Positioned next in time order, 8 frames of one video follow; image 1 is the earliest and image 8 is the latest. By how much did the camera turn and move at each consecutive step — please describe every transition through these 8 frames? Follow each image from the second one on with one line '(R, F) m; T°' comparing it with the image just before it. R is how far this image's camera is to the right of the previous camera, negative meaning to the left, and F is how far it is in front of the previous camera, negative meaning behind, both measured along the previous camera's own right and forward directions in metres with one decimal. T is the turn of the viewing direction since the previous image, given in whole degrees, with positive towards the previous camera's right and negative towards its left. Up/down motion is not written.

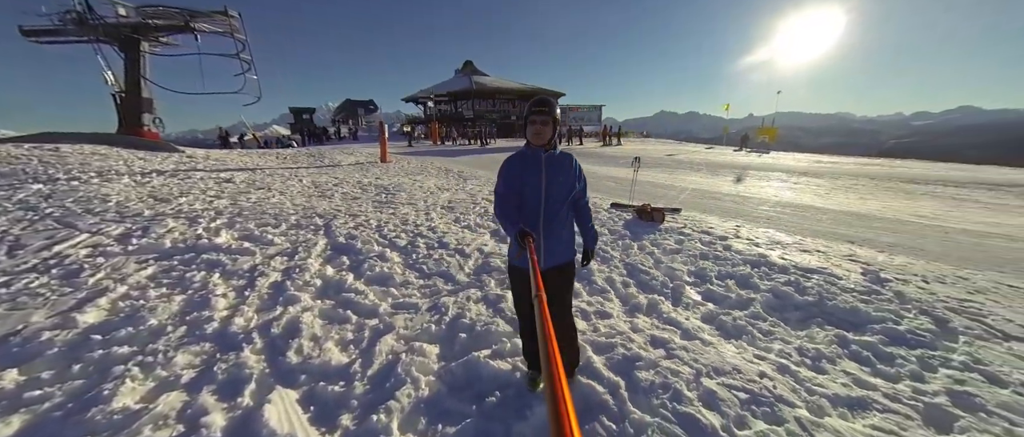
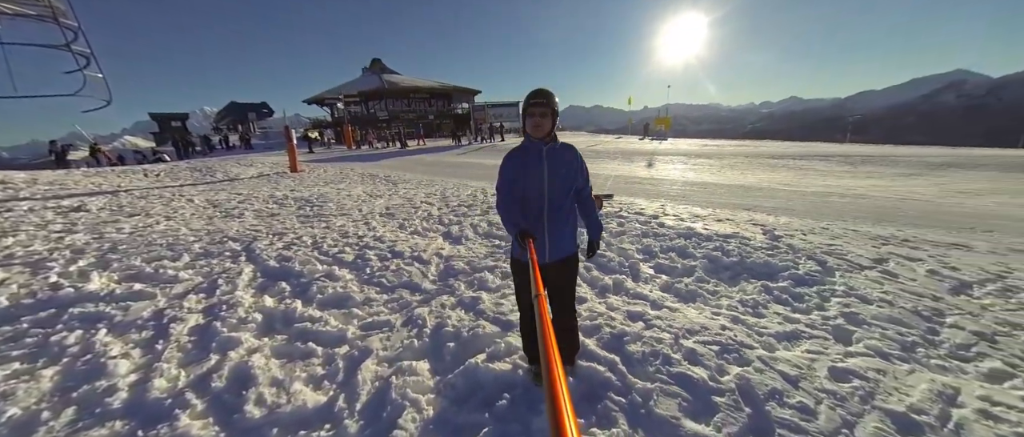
(-0.6, +0.1) m; +14°
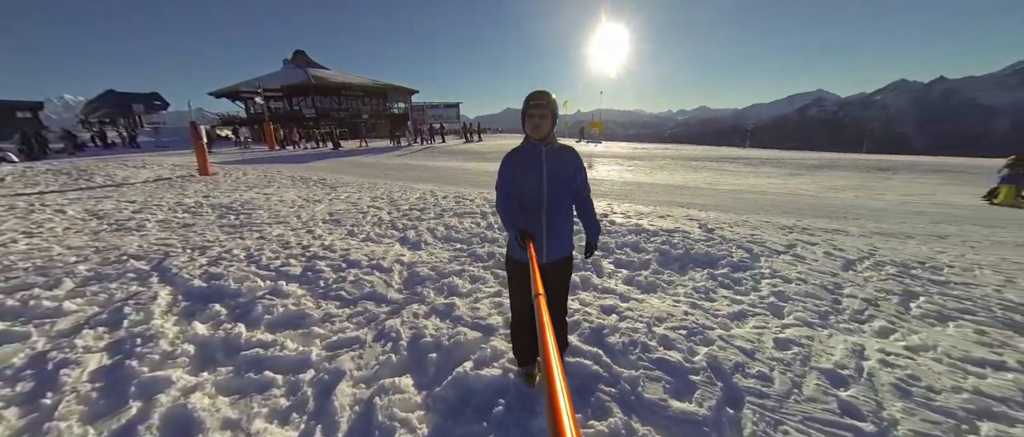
(-0.4, +0.1) m; +11°
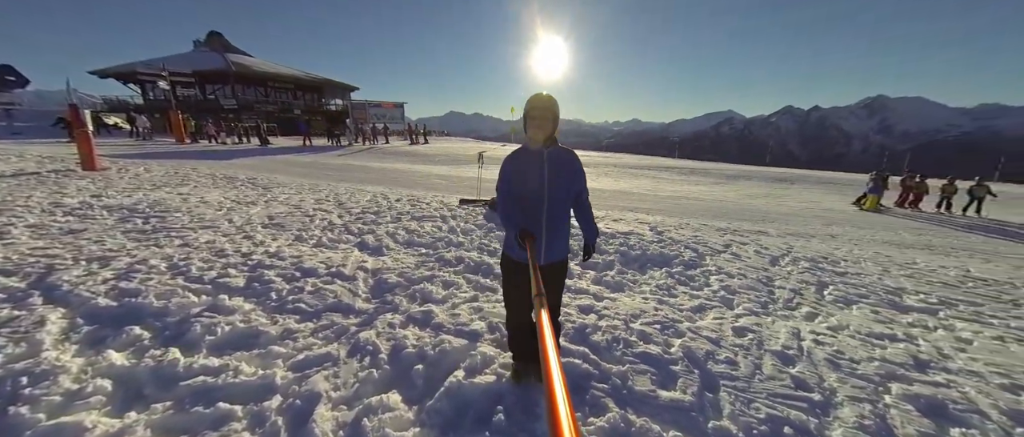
(-0.5, +0.1) m; +11°
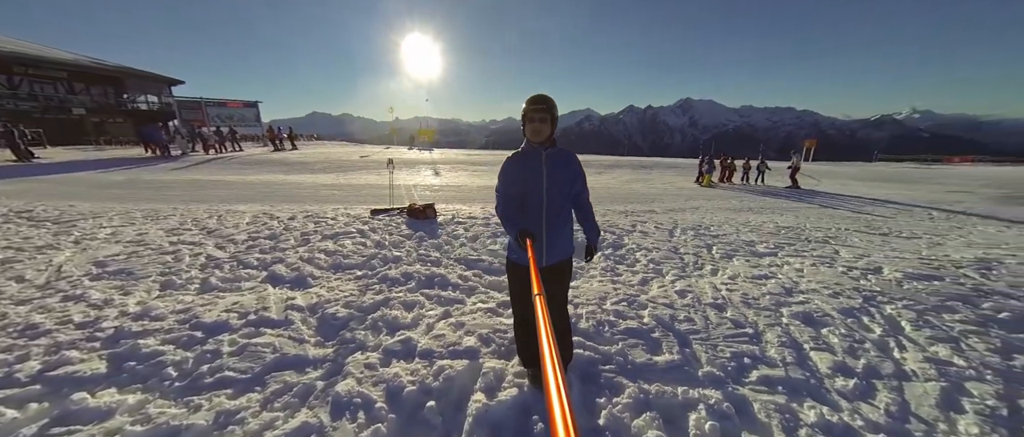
(-1.0, +0.3) m; +21°
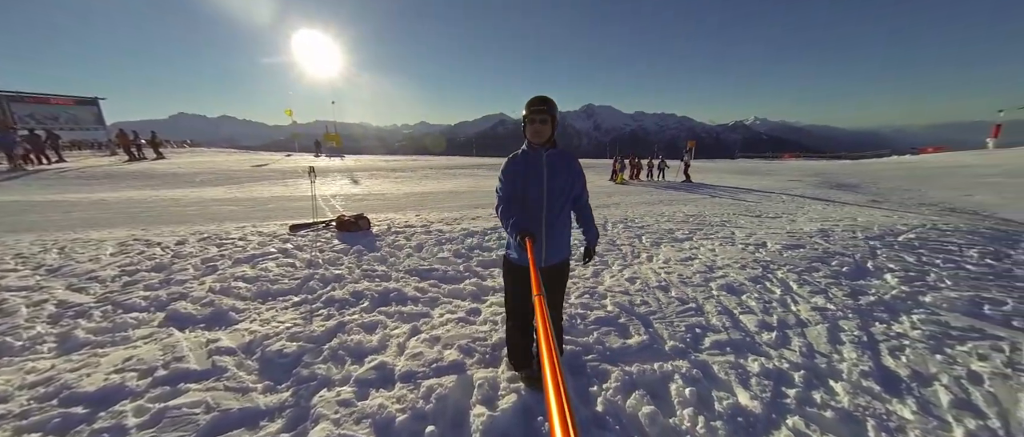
(-0.6, +0.1) m; +15°
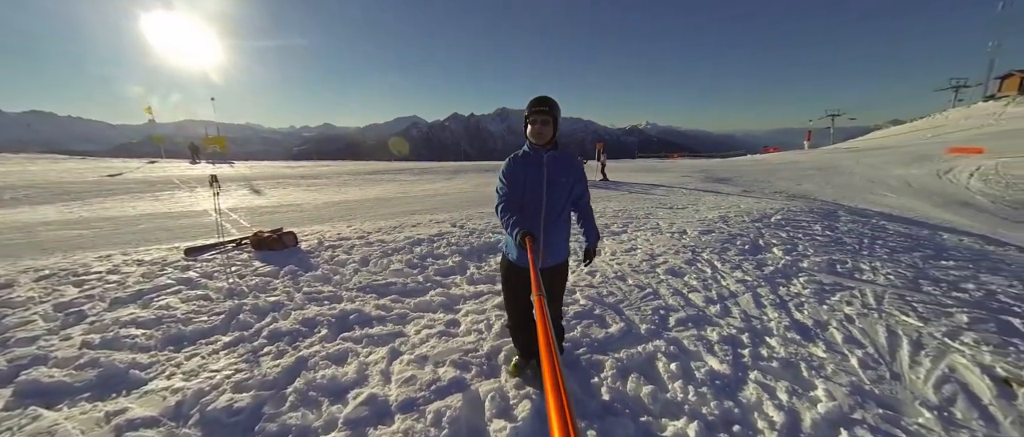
(-0.7, +0.2) m; +15°
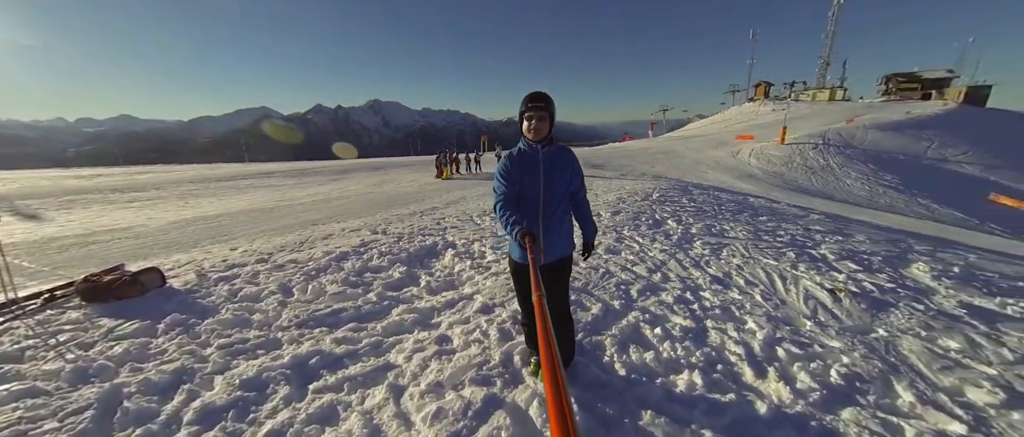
(-1.0, +0.4) m; +21°
